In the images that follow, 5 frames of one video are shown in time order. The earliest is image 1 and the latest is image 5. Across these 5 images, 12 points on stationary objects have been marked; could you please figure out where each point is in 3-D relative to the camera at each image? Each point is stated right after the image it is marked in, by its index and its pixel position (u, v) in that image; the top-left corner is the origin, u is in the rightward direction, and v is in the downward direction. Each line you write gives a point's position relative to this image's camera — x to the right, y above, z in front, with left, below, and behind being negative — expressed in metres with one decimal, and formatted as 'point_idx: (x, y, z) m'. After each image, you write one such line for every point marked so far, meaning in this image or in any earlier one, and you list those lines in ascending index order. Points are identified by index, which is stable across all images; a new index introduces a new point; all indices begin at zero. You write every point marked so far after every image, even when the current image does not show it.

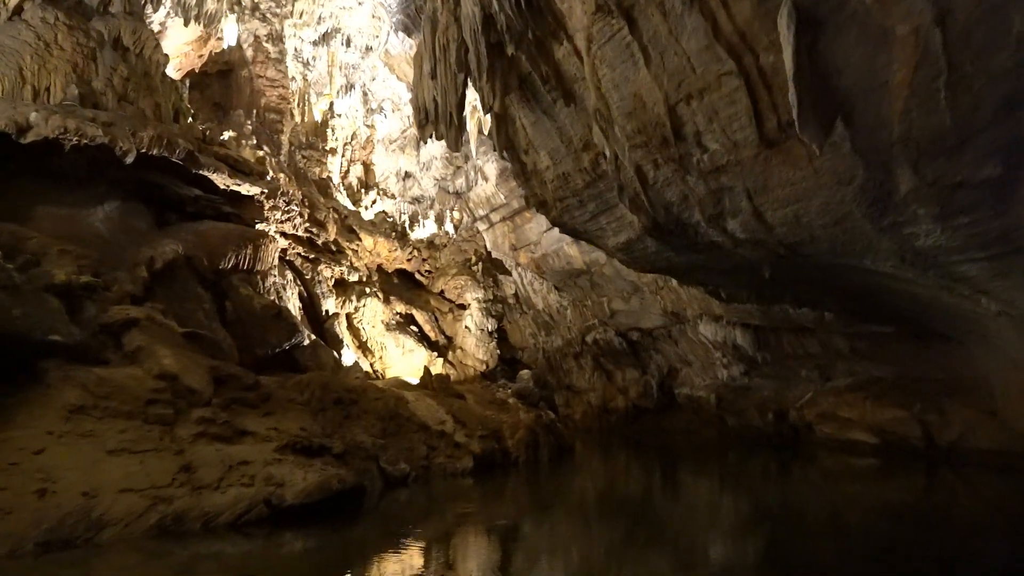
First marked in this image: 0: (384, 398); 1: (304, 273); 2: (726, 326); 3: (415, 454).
0: (-1.5, -1.3, +7.8) m
1: (-3.0, +0.2, +9.3) m
2: (+3.4, -0.6, +10.4) m
3: (-1.1, -1.9, +7.4) m
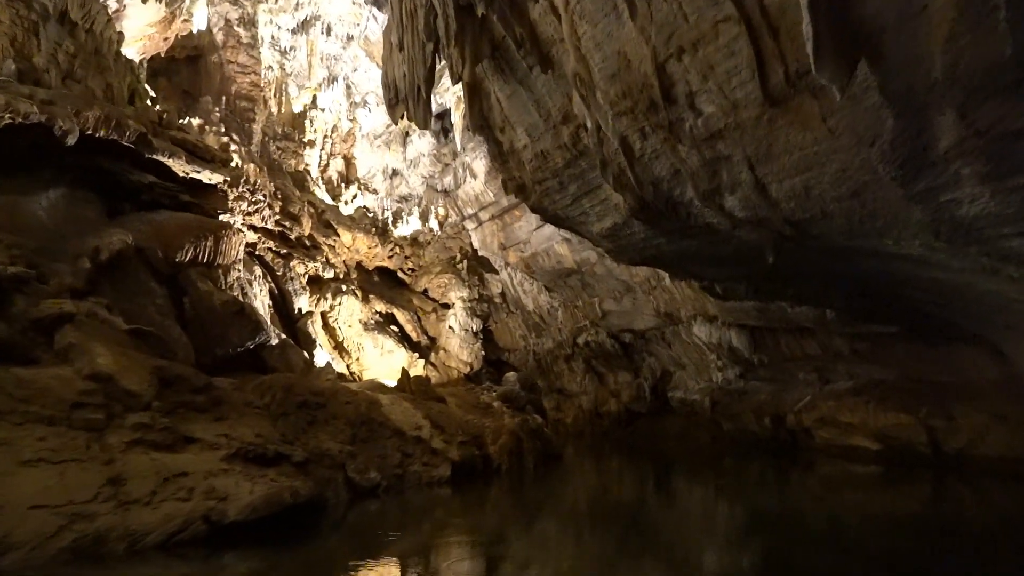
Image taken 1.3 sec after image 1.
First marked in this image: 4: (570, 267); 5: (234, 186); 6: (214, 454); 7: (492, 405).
0: (-1.8, -1.3, +7.3) m
1: (-3.2, +0.2, +8.7) m
2: (+3.2, -0.6, +10.0) m
3: (-1.3, -1.8, +6.9) m
4: (+1.0, +0.2, +10.2) m
5: (-3.3, +1.2, +7.7) m
6: (-2.2, -1.2, +4.8) m
7: (-0.3, -1.8, +9.9) m
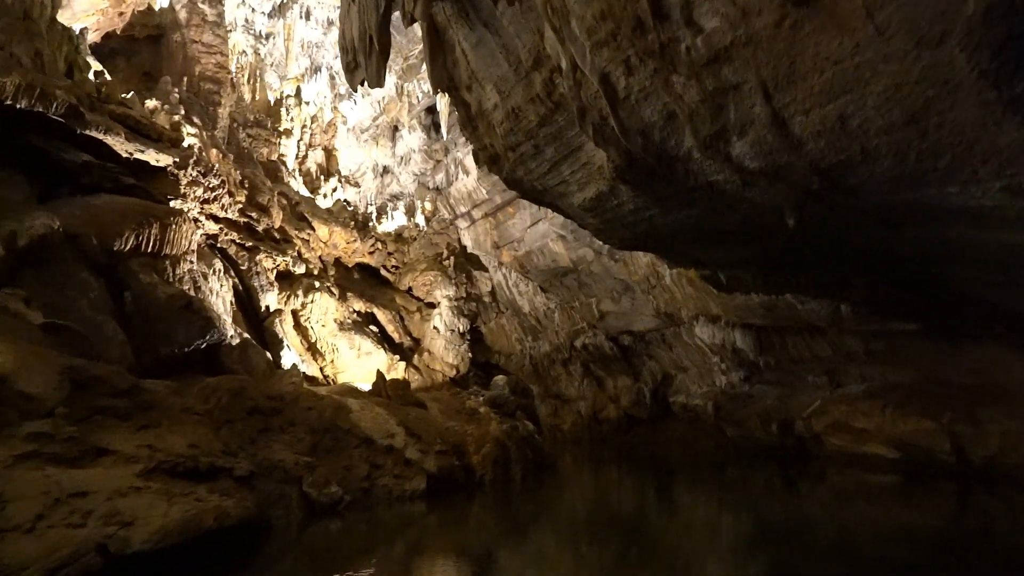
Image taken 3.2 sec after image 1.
0: (-1.9, -1.2, +6.5) m
1: (-3.4, +0.3, +8.0) m
2: (+3.0, -0.5, +9.2) m
3: (-1.5, -1.8, +6.2) m
4: (+0.8, +0.3, +9.5) m
5: (-3.5, +1.3, +7.0) m
6: (-2.4, -1.1, +4.1) m
7: (-0.5, -1.7, +9.1) m
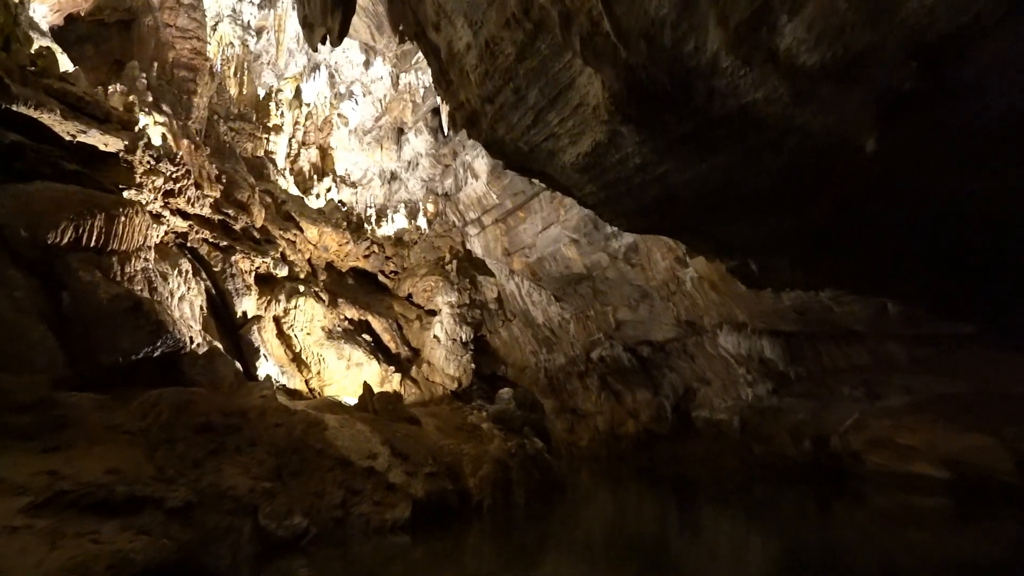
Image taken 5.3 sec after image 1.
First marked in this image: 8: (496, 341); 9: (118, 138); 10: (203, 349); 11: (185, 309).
0: (-2.0, -1.2, +5.7) m
1: (-3.4, +0.3, +7.3) m
2: (+3.1, -0.5, +8.3) m
3: (-1.5, -1.7, +5.3) m
4: (+0.9, +0.2, +8.6) m
5: (-3.5, +1.3, +6.2) m
6: (-2.5, -1.1, +3.3) m
7: (-0.4, -1.8, +8.2) m
8: (-0.2, -0.9, +10.6) m
9: (-3.6, +1.4, +6.0) m
10: (-2.8, -0.5, +5.9) m
11: (-3.2, -0.2, +6.3) m
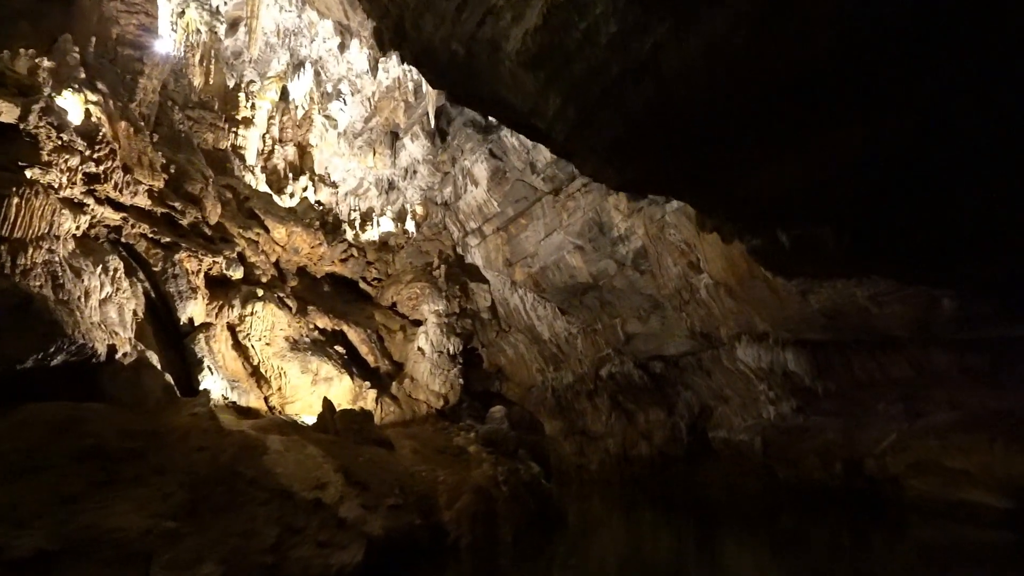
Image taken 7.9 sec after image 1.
0: (-2.2, -1.2, +4.7) m
1: (-3.5, +0.2, +6.3) m
2: (+2.9, -0.5, +7.2) m
3: (-1.7, -1.7, +4.3) m
4: (+0.7, +0.2, +7.6) m
5: (-3.7, +1.3, +5.3) m
6: (-2.8, -1.0, +2.3) m
7: (-0.5, -1.8, +7.2) m
8: (-0.3, -1.0, +9.5) m
9: (-3.8, +1.4, +5.1) m
10: (-3.0, -0.5, +4.9) m
11: (-3.4, -0.2, +5.4) m
